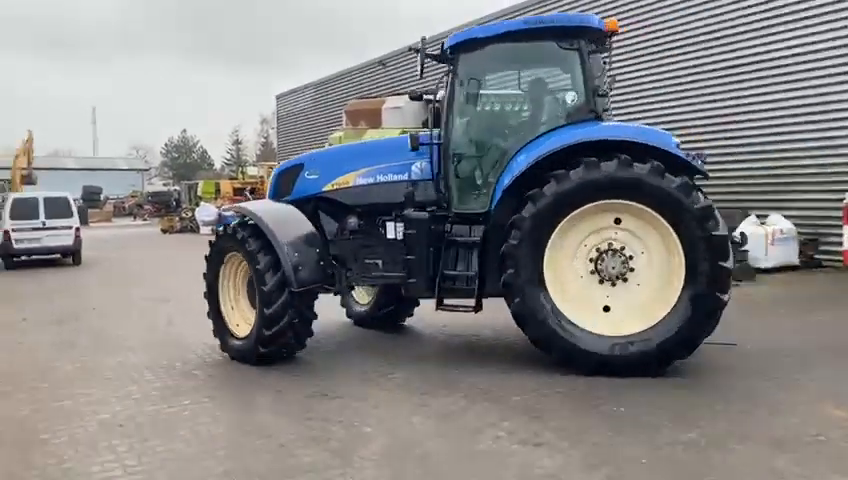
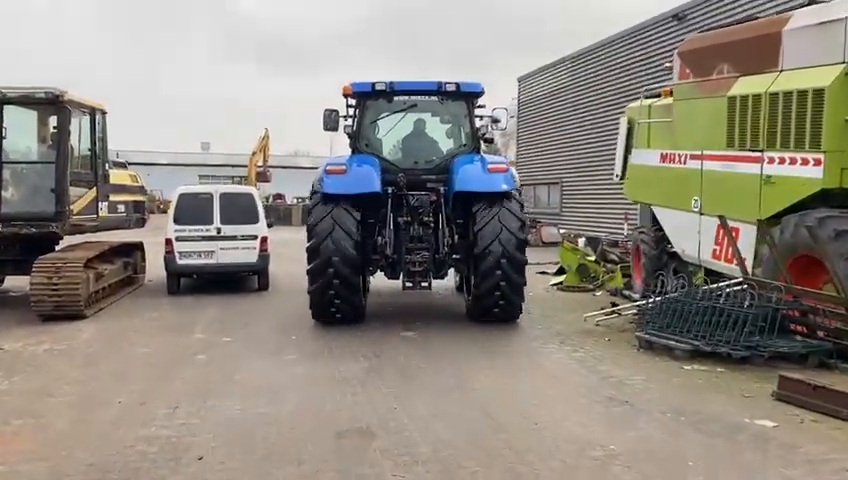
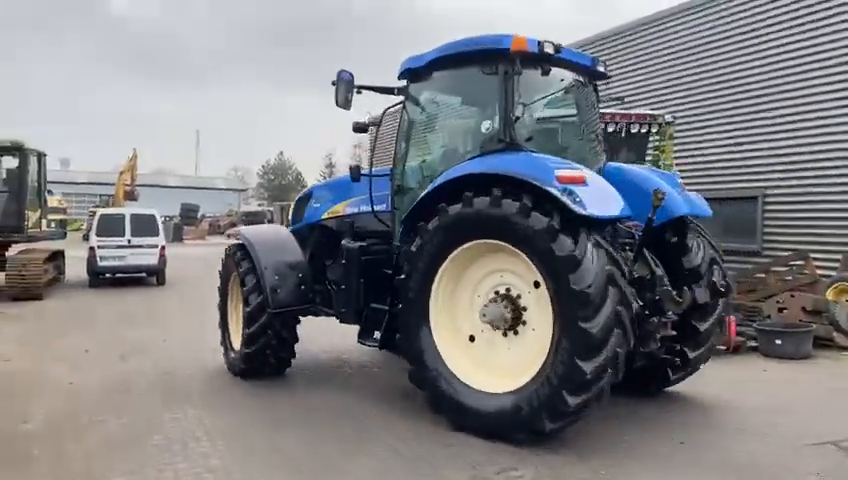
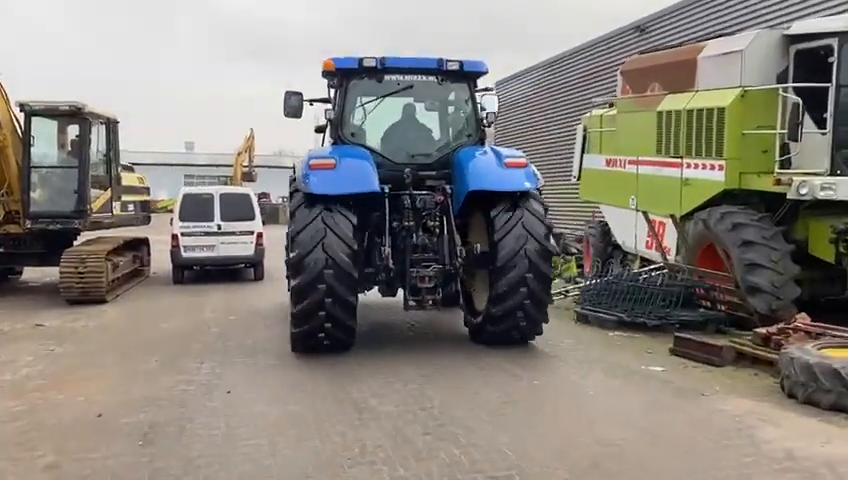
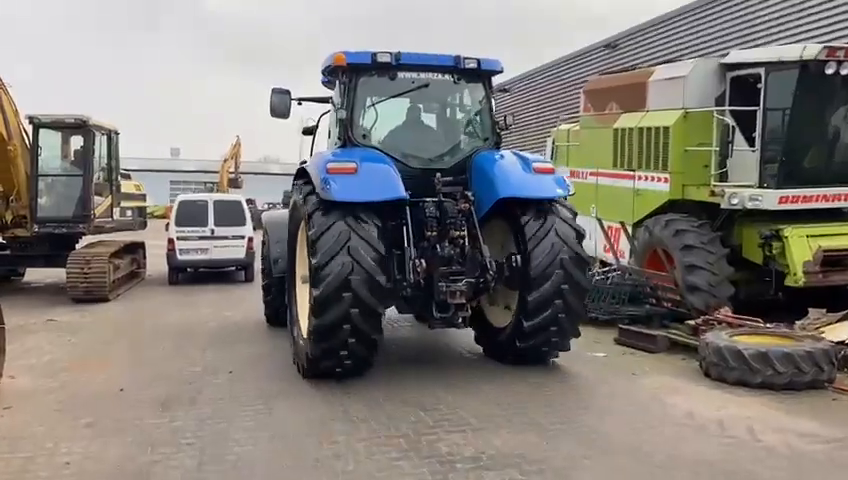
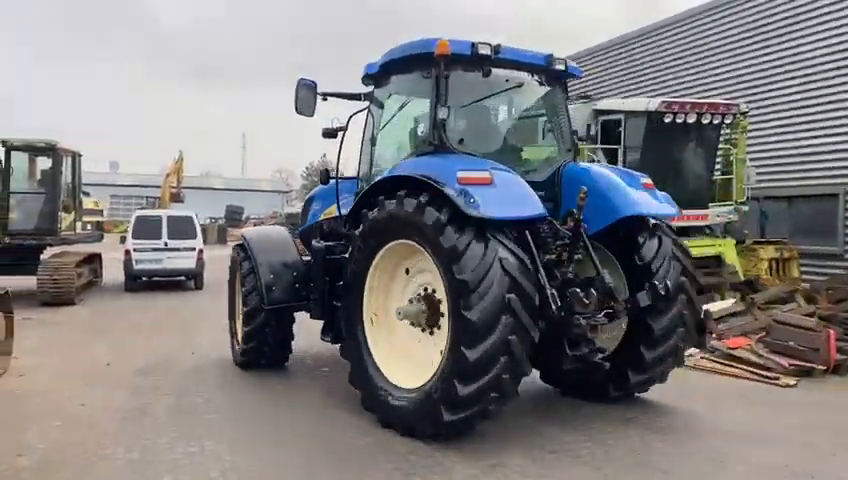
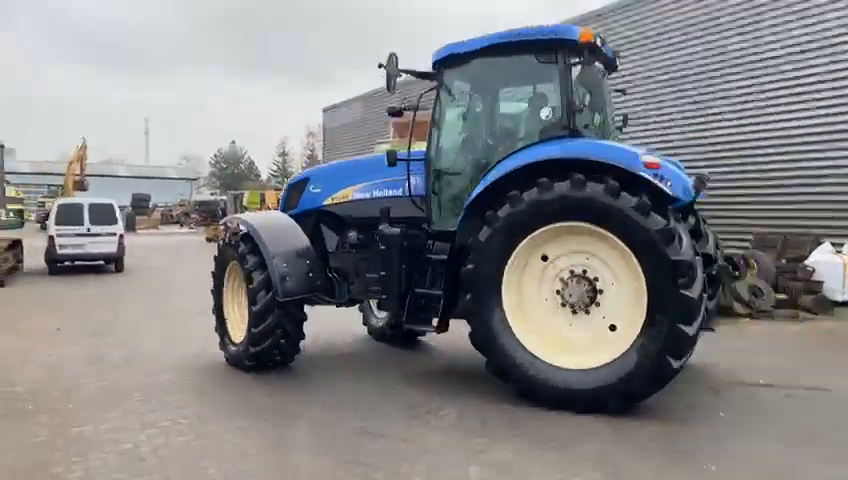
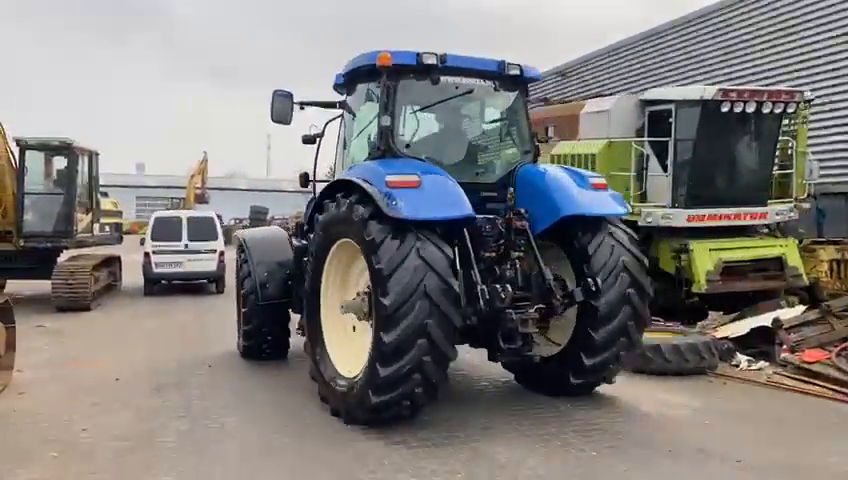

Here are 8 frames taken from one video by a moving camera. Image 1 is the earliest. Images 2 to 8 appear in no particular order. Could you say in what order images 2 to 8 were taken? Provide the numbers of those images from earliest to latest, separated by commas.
7, 3, 6, 8, 5, 4, 2
